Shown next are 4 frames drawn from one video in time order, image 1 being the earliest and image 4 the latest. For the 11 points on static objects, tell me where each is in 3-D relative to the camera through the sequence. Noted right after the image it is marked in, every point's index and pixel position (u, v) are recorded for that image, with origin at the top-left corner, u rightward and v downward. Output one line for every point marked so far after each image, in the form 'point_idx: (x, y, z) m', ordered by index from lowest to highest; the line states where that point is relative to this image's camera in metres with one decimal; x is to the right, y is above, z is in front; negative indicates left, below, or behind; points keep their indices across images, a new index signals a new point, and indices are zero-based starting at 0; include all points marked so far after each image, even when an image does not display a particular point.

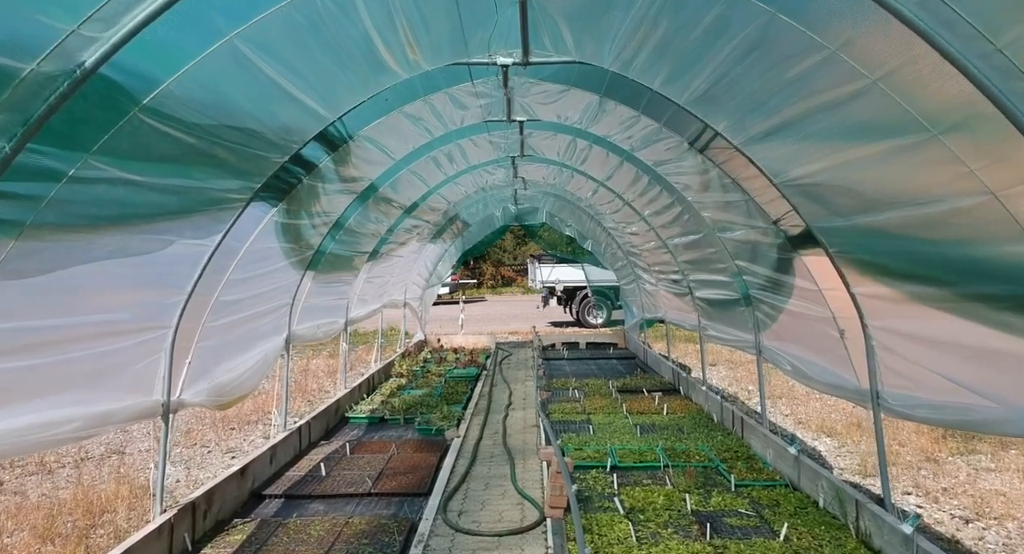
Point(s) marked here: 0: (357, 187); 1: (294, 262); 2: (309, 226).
0: (-1.6, +0.9, +5.1) m
1: (-2.2, +0.2, +4.9) m
2: (-2.0, +0.5, +4.7) m
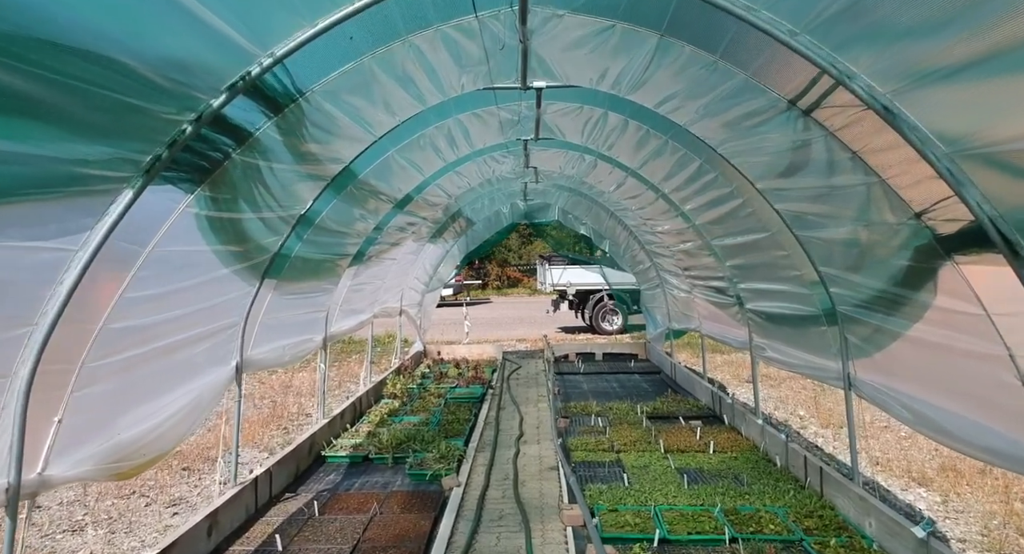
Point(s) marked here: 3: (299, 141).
0: (-1.5, +0.8, +3.9) m
1: (-2.1, +0.1, +3.8) m
2: (-1.8, +0.4, +3.5) m
3: (-1.4, +0.9, +3.2) m
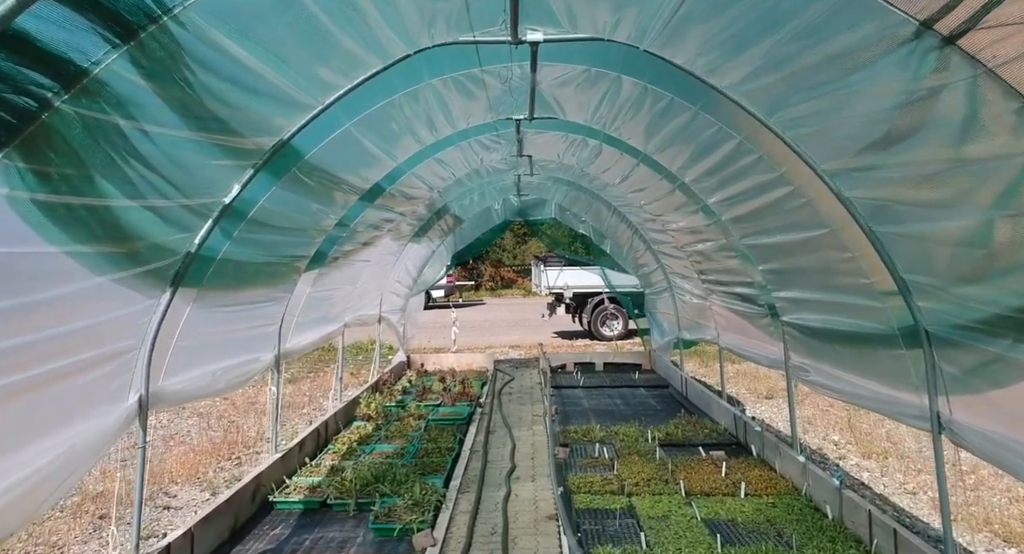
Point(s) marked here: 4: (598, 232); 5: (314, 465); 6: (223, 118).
0: (-1.6, +0.8, +2.9) m
1: (-2.2, 0.0, +2.8) m
2: (-1.9, +0.3, +2.5) m
3: (-1.4, +0.8, +2.2) m
4: (+1.8, +0.9, +10.2) m
5: (-2.1, -2.0, +5.4) m
6: (-1.5, +0.8, +2.6) m
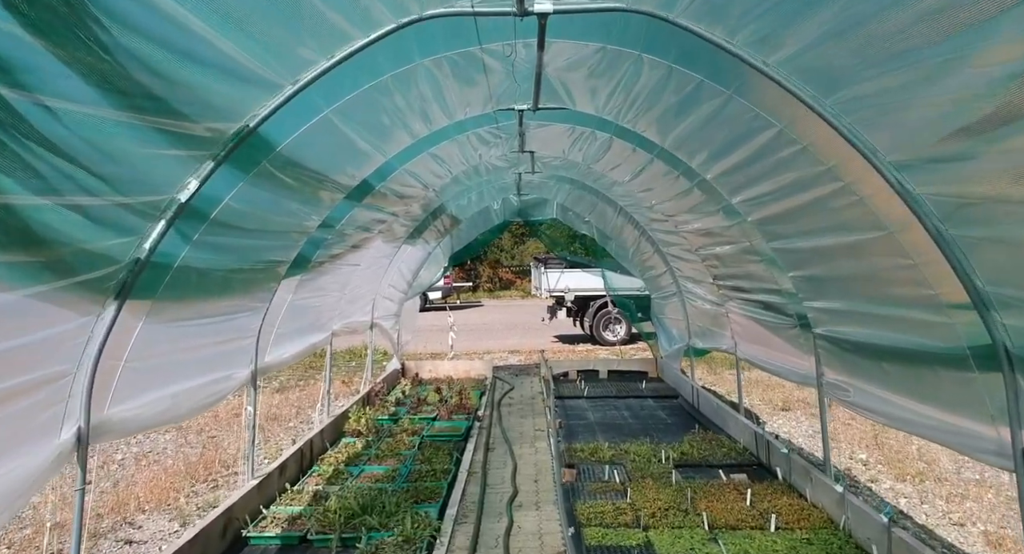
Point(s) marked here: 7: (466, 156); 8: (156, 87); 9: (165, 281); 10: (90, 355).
0: (-1.5, +0.7, +2.4) m
1: (-2.1, -0.1, +2.3) m
2: (-1.9, +0.3, +2.0) m
3: (-1.4, +0.8, +1.7) m
4: (+1.8, +0.9, +9.8) m
5: (-2.1, -2.1, +4.9) m
6: (-1.5, +0.8, +2.1) m
7: (-0.6, +1.5, +6.0) m
8: (-1.4, +0.8, +2.1) m
9: (-2.2, 0.0, +3.1) m
10: (-2.3, -0.4, +2.7) m
